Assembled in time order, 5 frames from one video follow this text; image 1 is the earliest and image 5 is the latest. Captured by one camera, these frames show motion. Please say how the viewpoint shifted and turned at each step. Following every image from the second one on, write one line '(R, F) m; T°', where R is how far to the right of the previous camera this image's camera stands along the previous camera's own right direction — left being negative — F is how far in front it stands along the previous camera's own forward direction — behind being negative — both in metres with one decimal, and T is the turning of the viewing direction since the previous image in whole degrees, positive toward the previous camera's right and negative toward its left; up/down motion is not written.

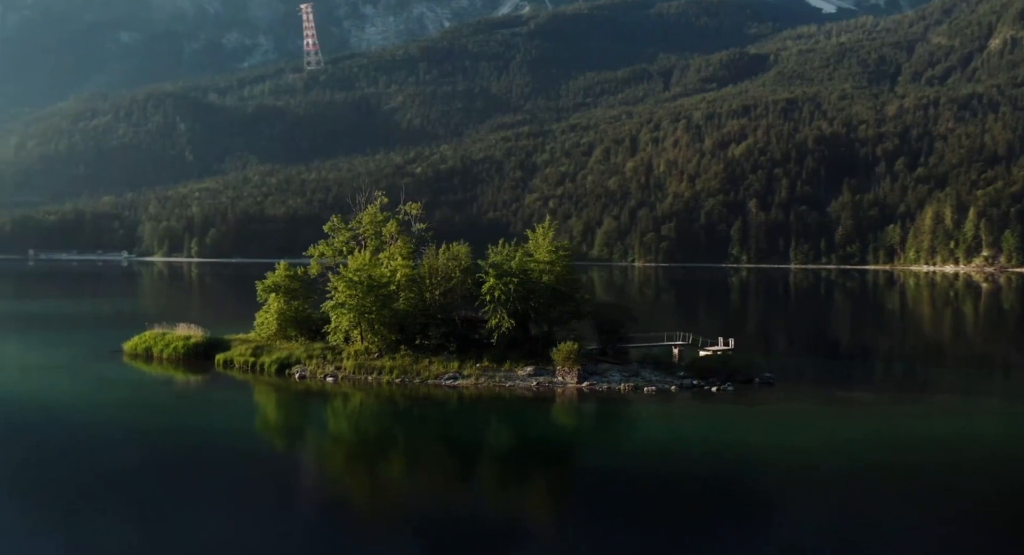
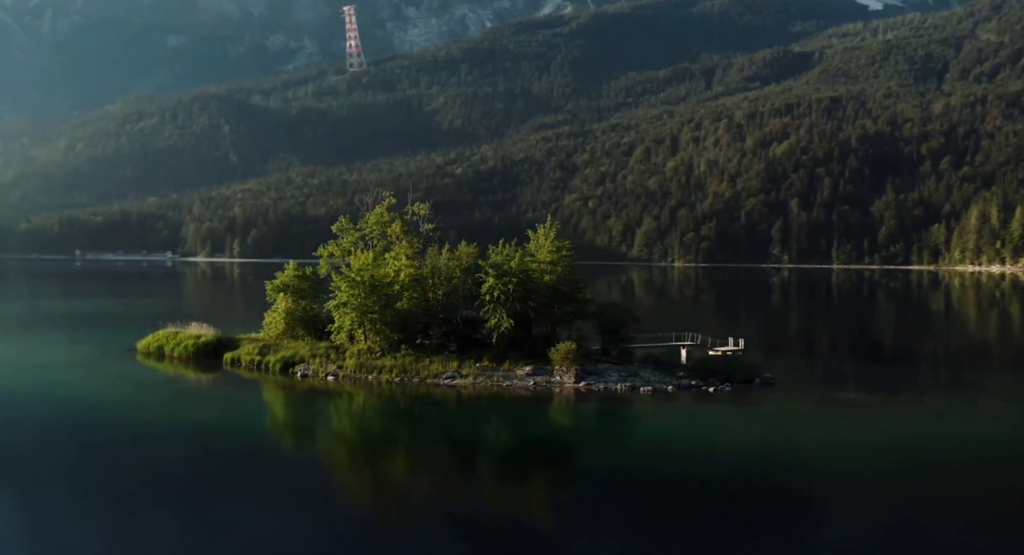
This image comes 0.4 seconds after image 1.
(+0.4, 0.0) m; -2°
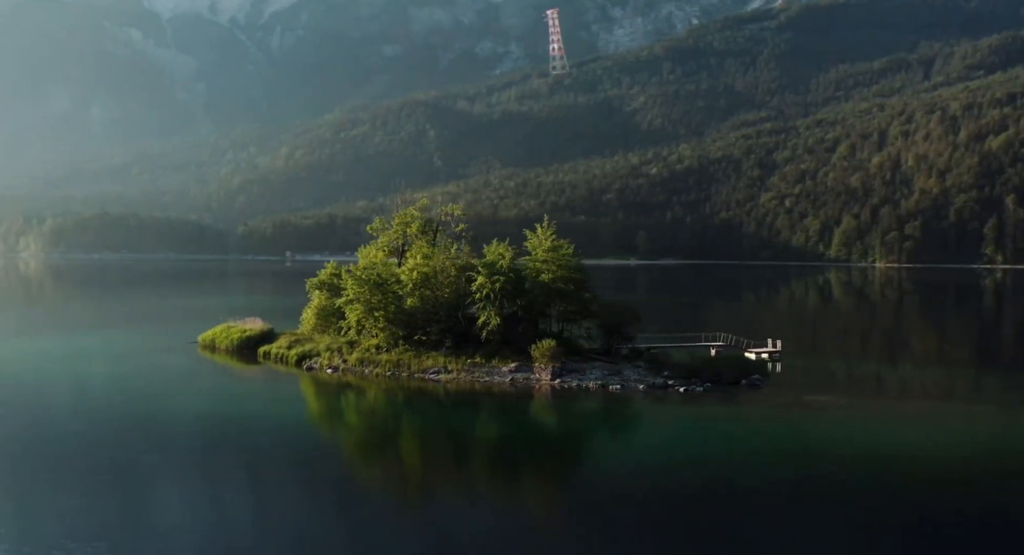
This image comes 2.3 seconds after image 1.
(+2.0, 0.0) m; -11°
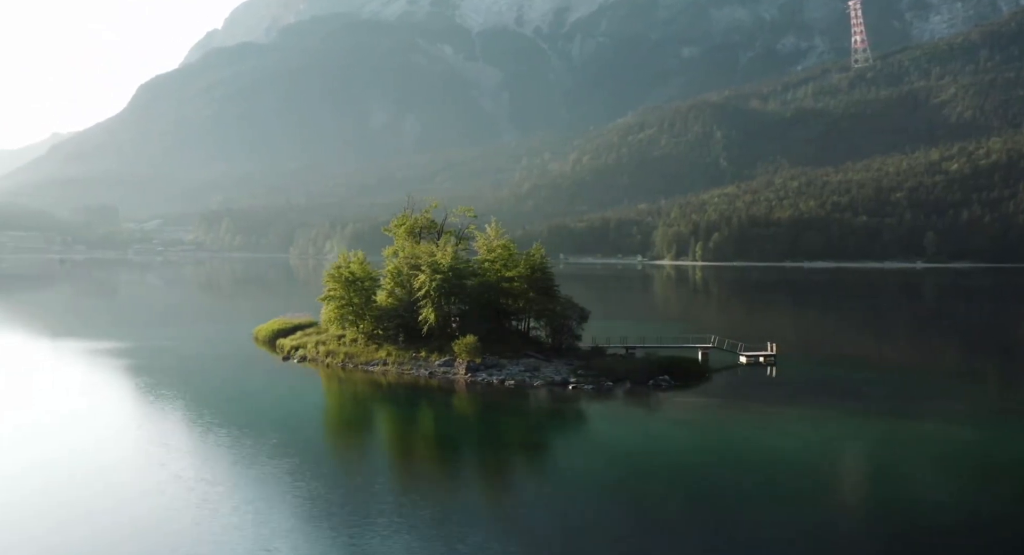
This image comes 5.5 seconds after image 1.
(+3.4, +0.1) m; -15°
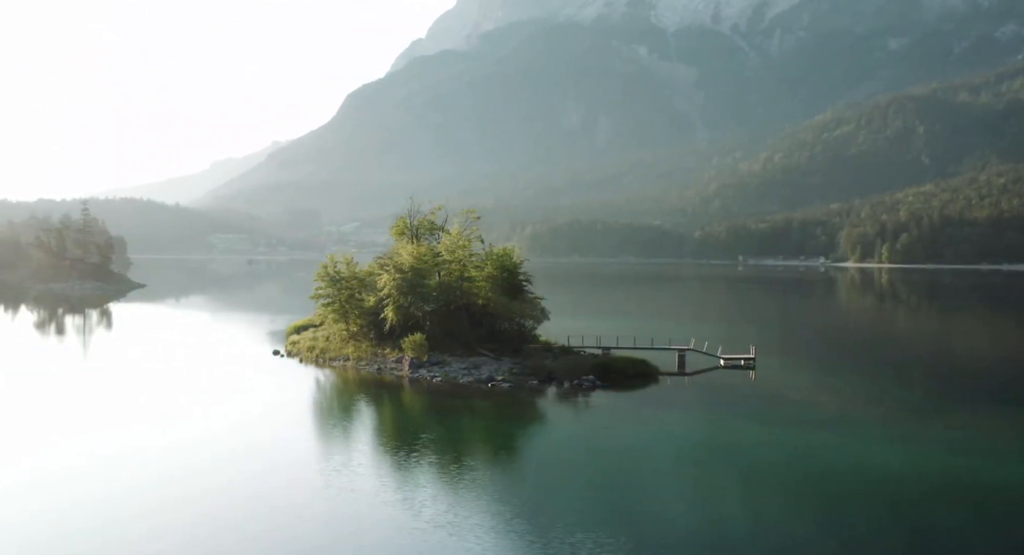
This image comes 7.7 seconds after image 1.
(+2.3, 0.0) m; -9°
